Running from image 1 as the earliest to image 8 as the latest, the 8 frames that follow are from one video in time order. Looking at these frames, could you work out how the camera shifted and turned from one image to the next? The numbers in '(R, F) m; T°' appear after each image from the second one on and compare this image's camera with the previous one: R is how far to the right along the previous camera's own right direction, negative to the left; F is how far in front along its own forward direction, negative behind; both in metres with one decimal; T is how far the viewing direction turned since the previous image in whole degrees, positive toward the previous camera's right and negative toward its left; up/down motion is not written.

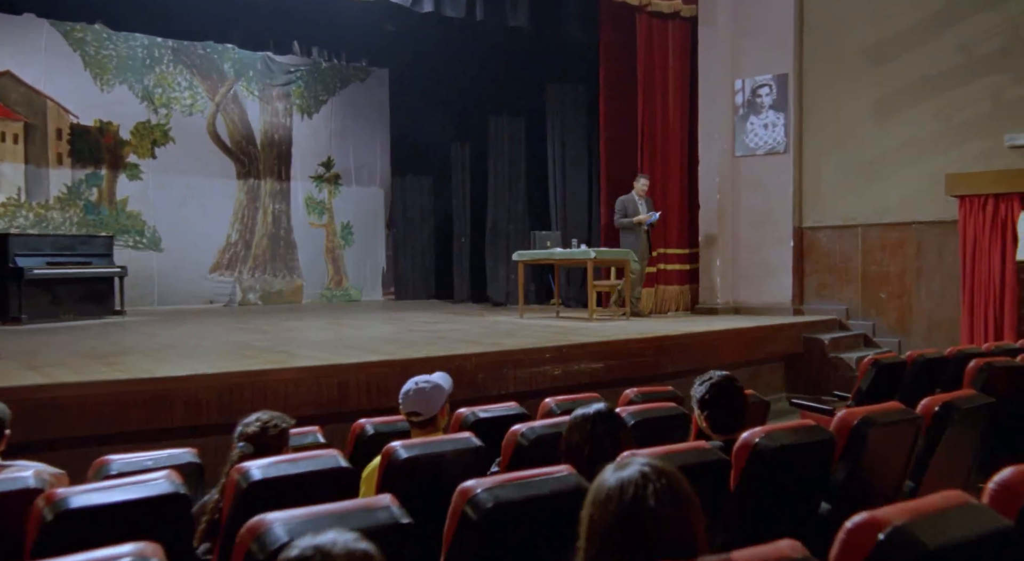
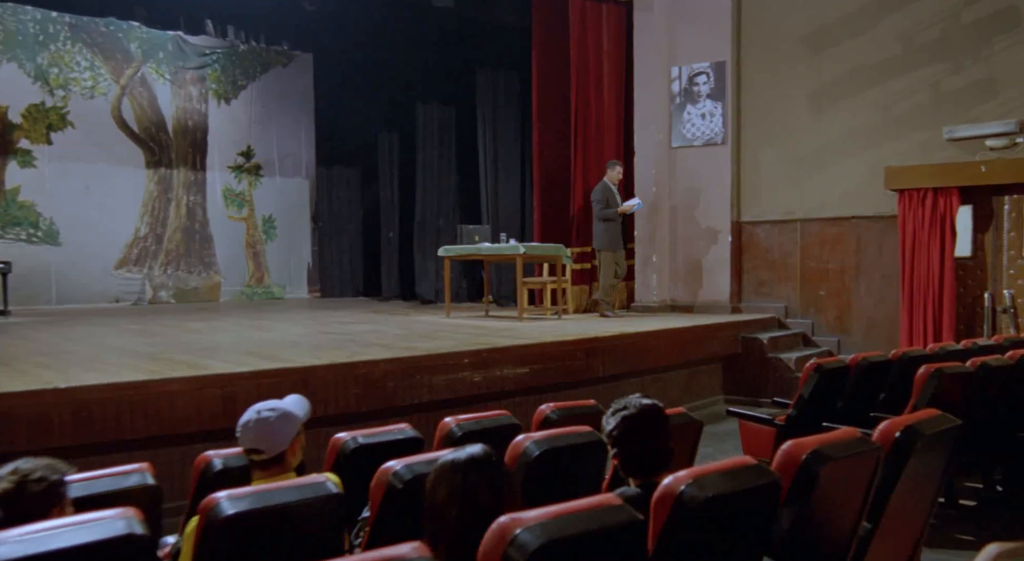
(+0.2, +0.5) m; +4°
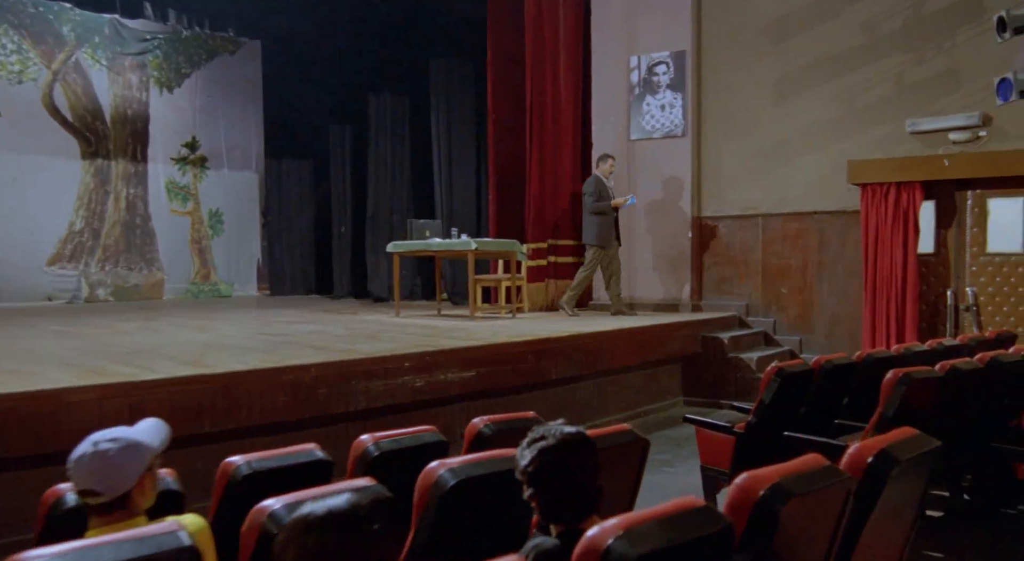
(+0.1, +0.3) m; +2°
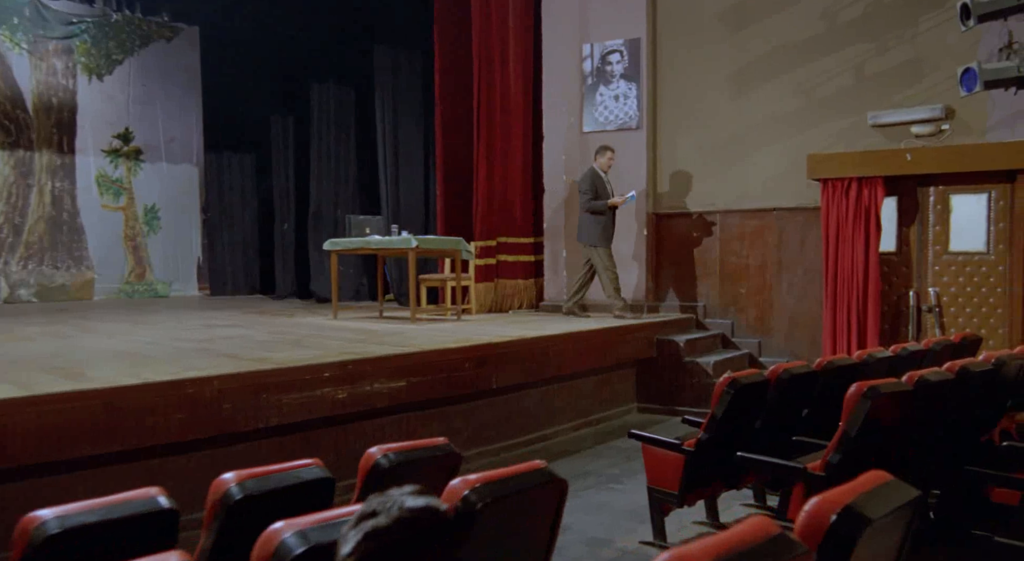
(+0.2, +0.4) m; +2°
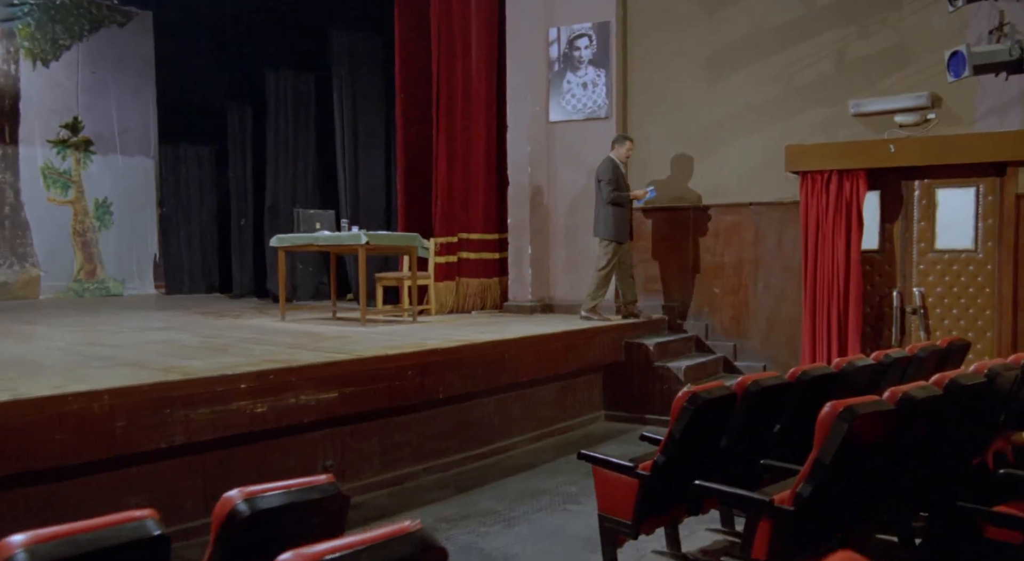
(+0.2, +0.5) m; +1°
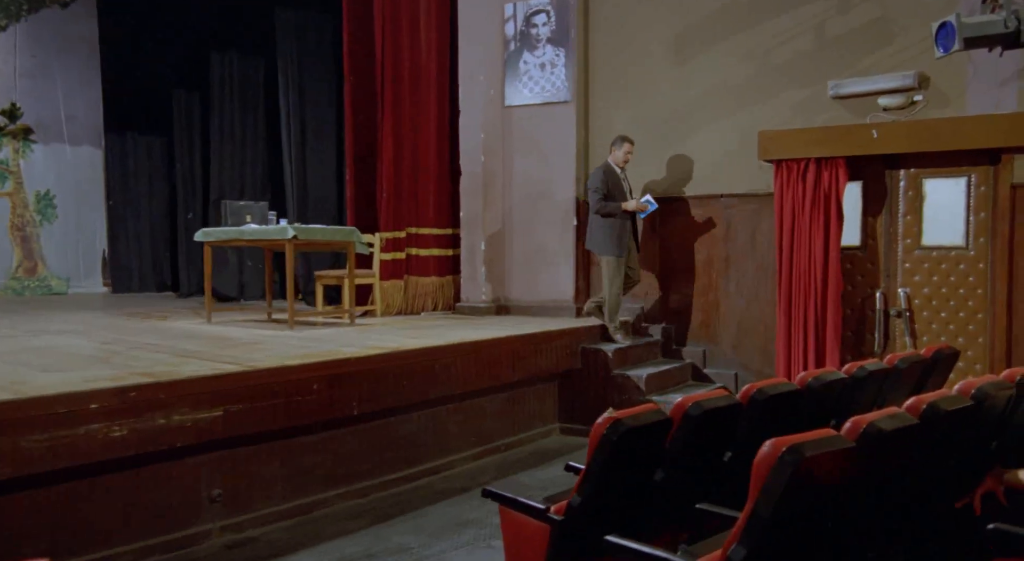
(+0.4, +0.6) m; 0°
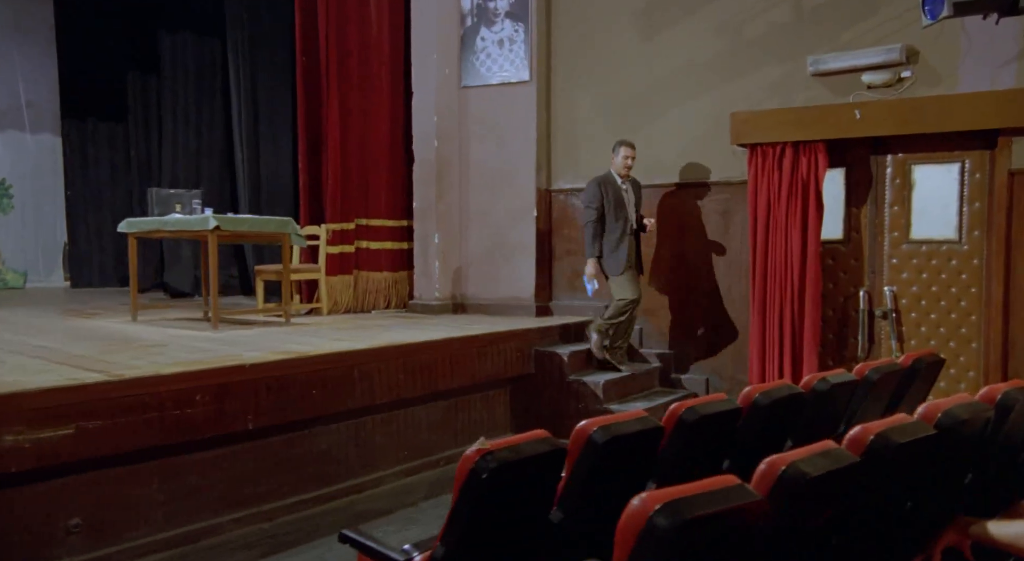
(+0.4, +0.6) m; -1°
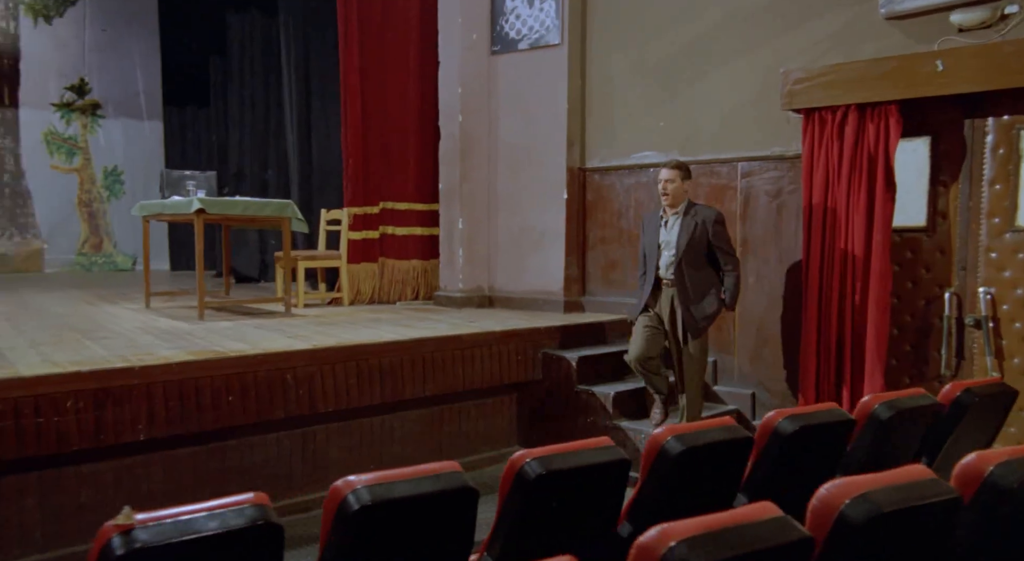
(+0.9, +0.9) m; -11°
